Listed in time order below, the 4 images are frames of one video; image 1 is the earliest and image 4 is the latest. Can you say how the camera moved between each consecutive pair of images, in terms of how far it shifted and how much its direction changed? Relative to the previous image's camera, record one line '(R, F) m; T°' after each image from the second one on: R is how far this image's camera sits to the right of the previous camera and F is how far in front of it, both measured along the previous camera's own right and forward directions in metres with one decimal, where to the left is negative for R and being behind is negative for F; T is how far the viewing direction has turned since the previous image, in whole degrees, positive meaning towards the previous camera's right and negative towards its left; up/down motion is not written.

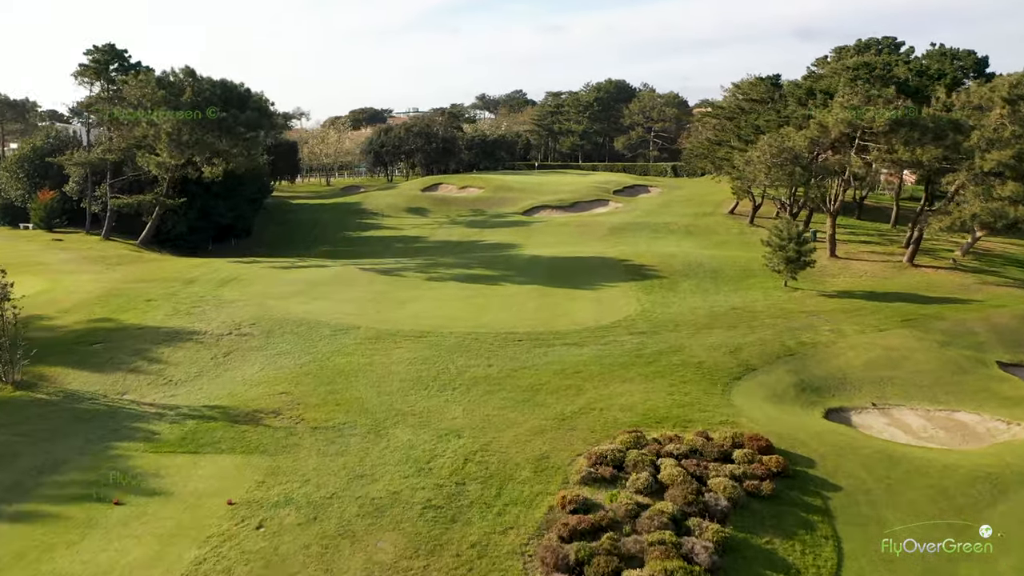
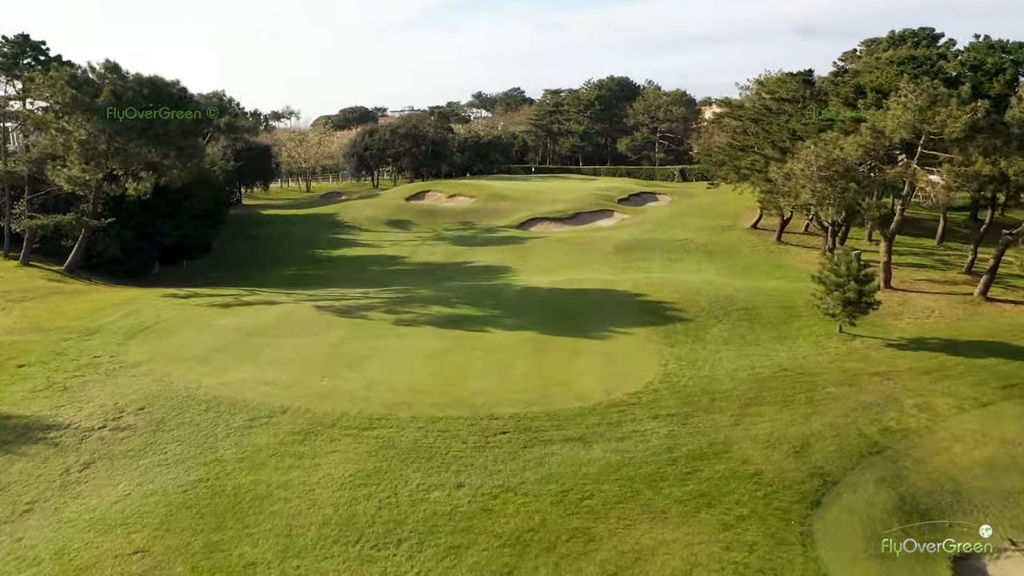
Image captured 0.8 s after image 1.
(+0.4, +5.4) m; 0°
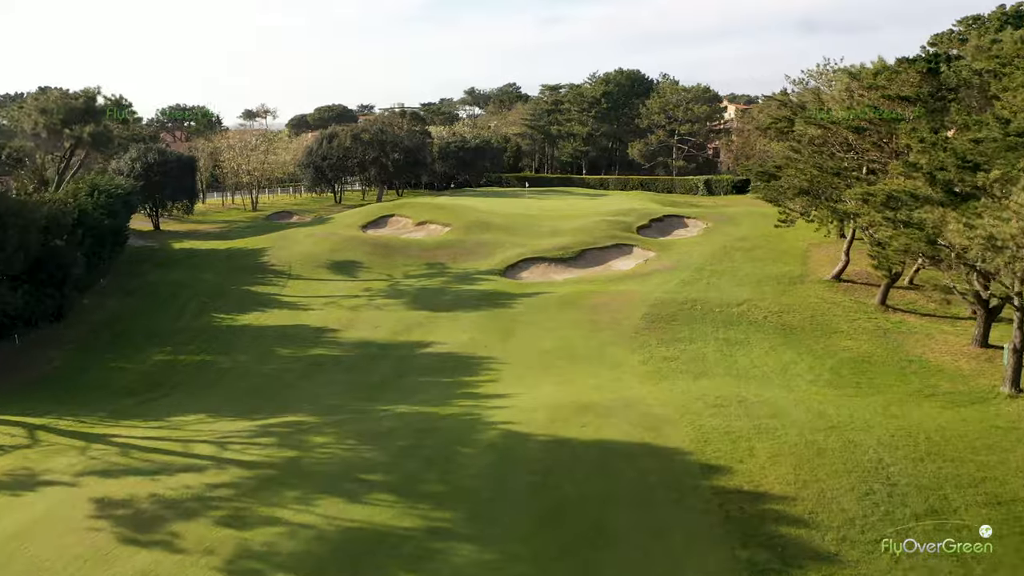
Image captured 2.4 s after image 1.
(+0.8, +11.9) m; 0°
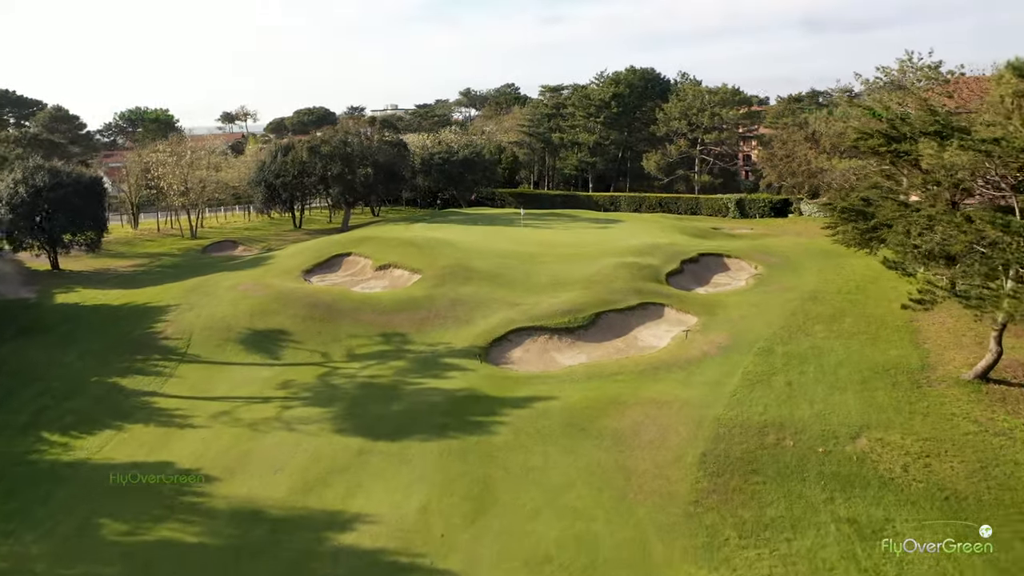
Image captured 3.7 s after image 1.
(+0.5, +9.6) m; 0°
